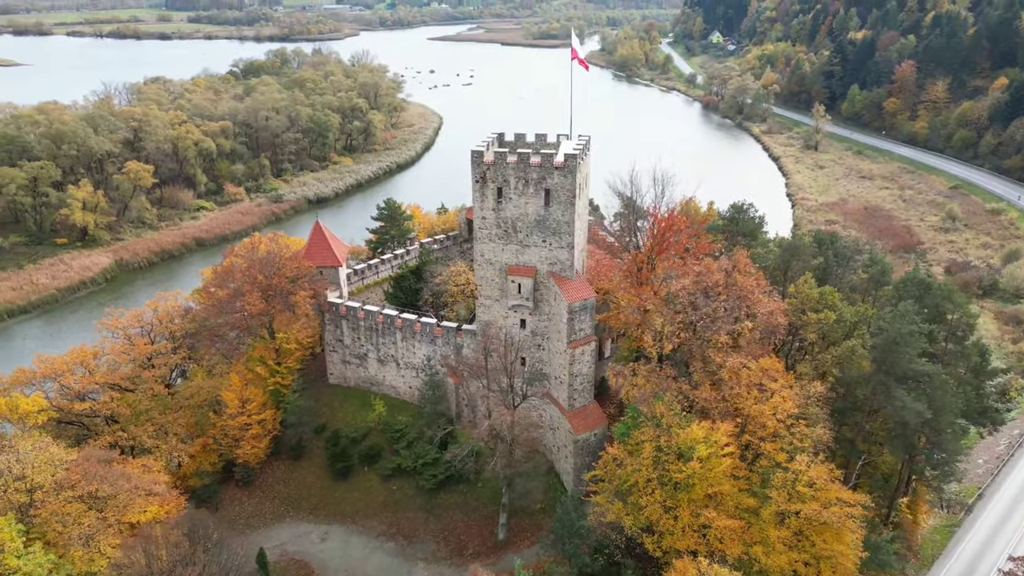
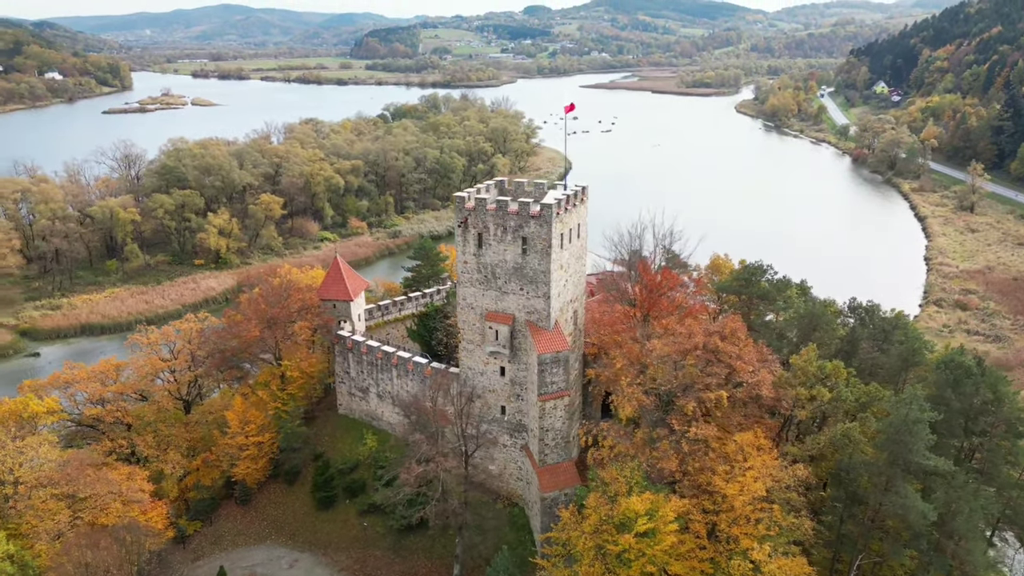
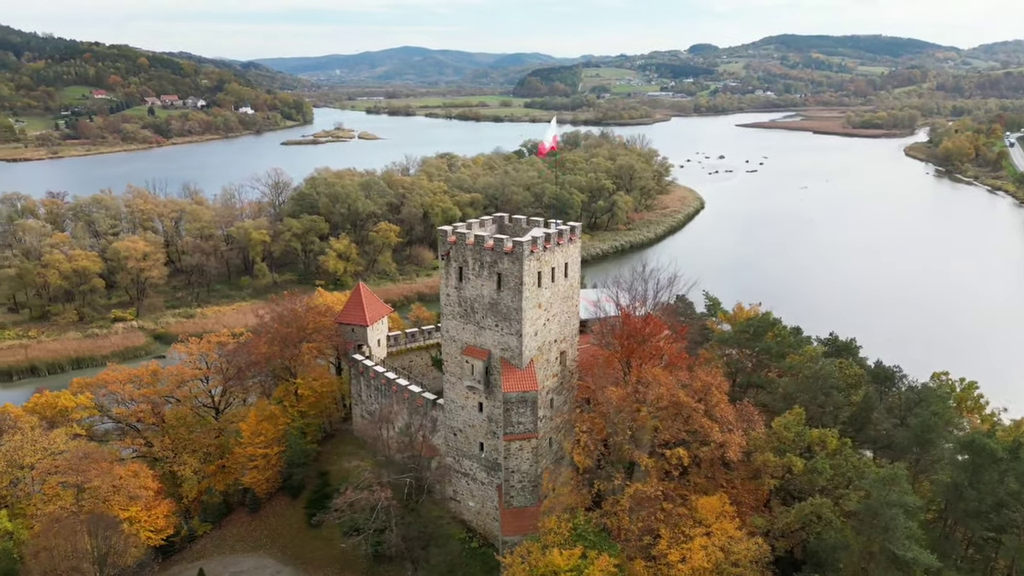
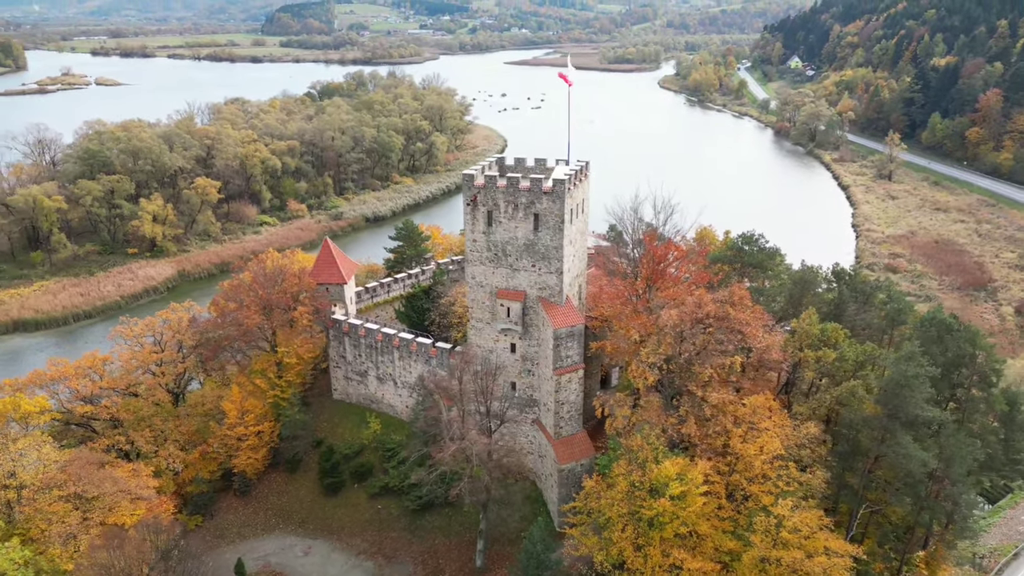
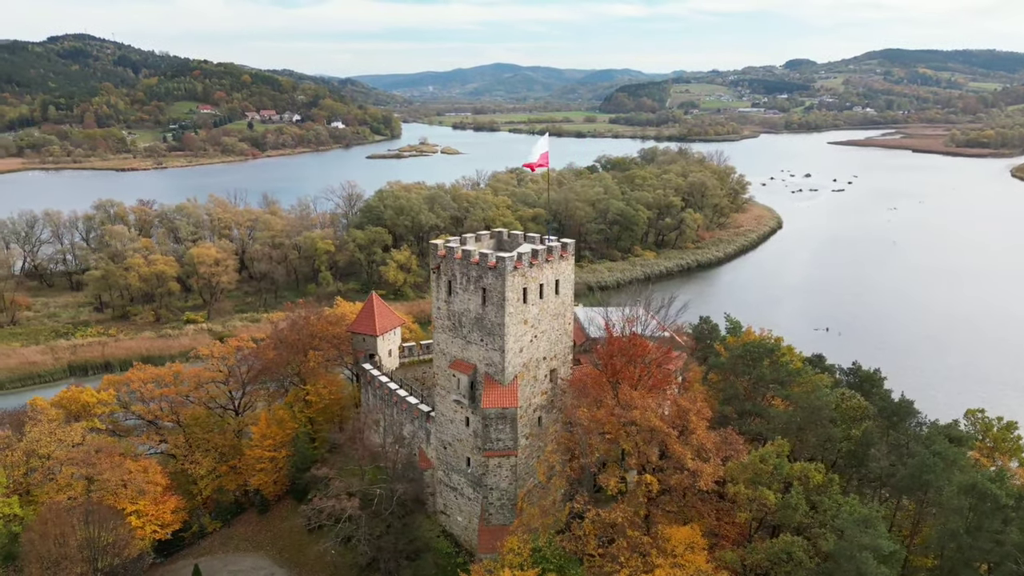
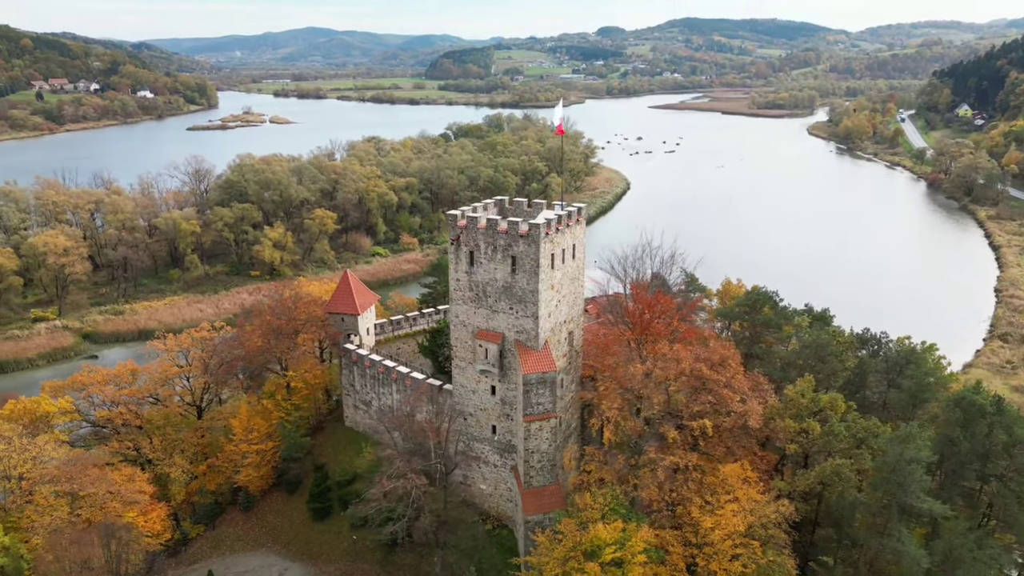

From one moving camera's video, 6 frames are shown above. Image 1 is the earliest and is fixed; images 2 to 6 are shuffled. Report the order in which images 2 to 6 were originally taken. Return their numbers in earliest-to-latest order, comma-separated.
4, 2, 6, 3, 5
